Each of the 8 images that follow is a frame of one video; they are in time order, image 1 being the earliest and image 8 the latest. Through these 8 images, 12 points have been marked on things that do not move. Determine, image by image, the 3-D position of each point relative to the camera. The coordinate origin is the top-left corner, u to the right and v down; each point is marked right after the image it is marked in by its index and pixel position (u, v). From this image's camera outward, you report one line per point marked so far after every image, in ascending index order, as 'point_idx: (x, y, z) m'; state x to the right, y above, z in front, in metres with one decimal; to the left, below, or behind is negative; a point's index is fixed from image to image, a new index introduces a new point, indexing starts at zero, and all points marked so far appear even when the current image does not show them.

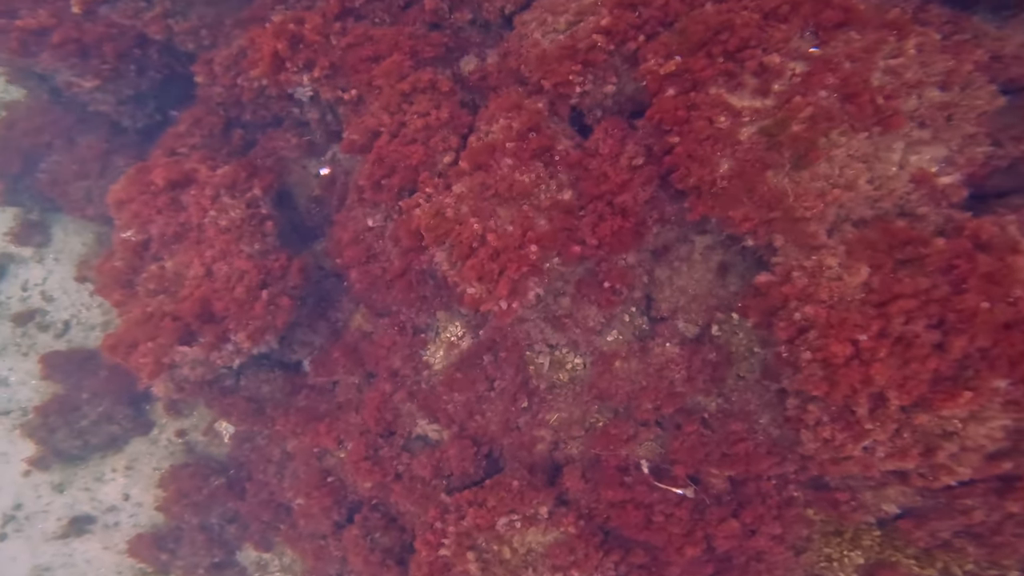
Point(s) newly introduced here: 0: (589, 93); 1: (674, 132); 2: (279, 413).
0: (+1.1, +2.7, +5.5) m
1: (+2.1, +2.0, +5.1) m
2: (-4.8, -2.6, +8.4) m
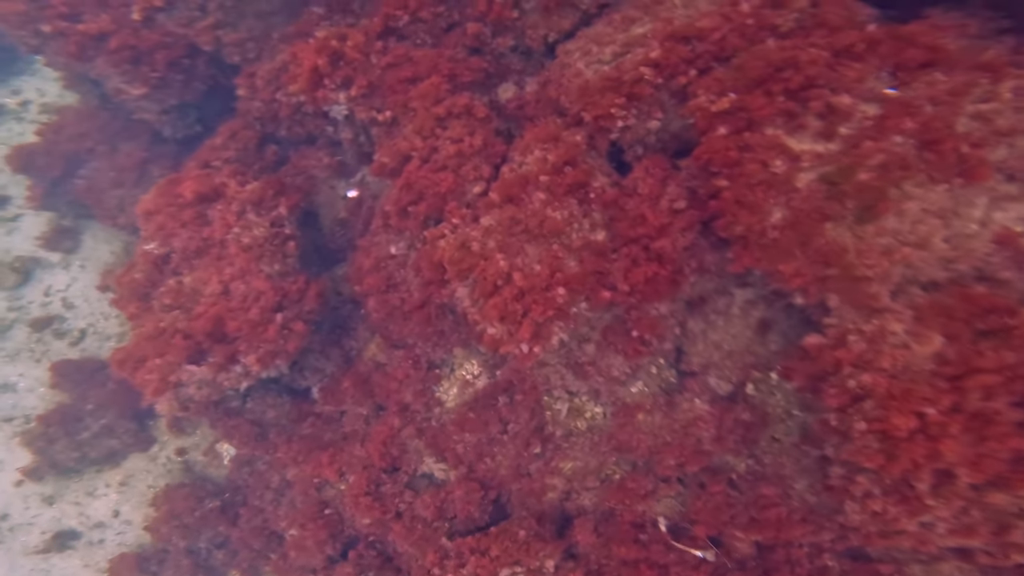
0: (+1.5, +2.1, +5.1) m
1: (+2.4, +1.3, +4.7) m
2: (-4.6, -3.0, +8.1) m
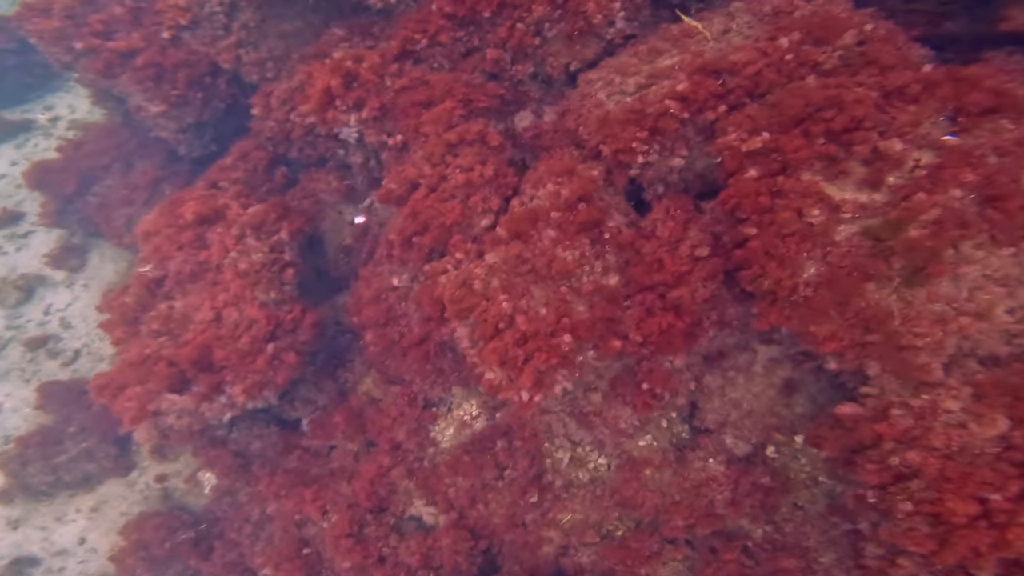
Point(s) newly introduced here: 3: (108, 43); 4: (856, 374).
0: (+1.7, +1.5, +4.8) m
1: (+2.5, +0.7, +4.2) m
2: (-4.6, -3.4, +7.6) m
3: (-7.9, +4.7, +7.9) m
4: (+3.5, -0.9, +4.2) m
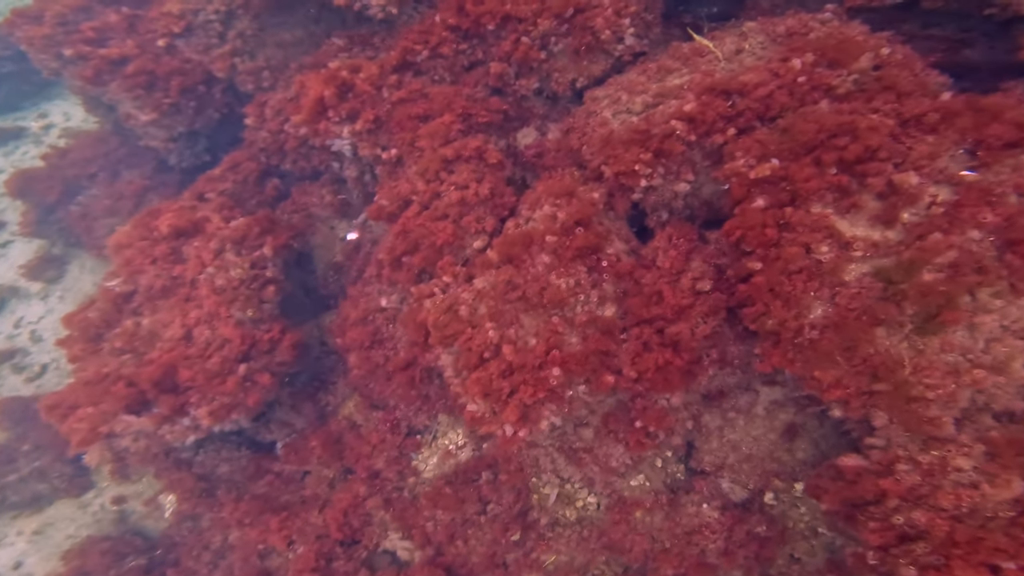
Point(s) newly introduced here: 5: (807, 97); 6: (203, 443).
0: (+1.6, +1.1, +4.6) m
1: (+2.4, +0.3, +4.1) m
2: (-4.9, -3.6, +7.1) m
3: (-7.8, +4.6, +7.8) m
4: (+3.3, -1.3, +3.9) m
5: (+3.0, +1.8, +4.2) m
6: (-5.2, -2.6, +7.0) m
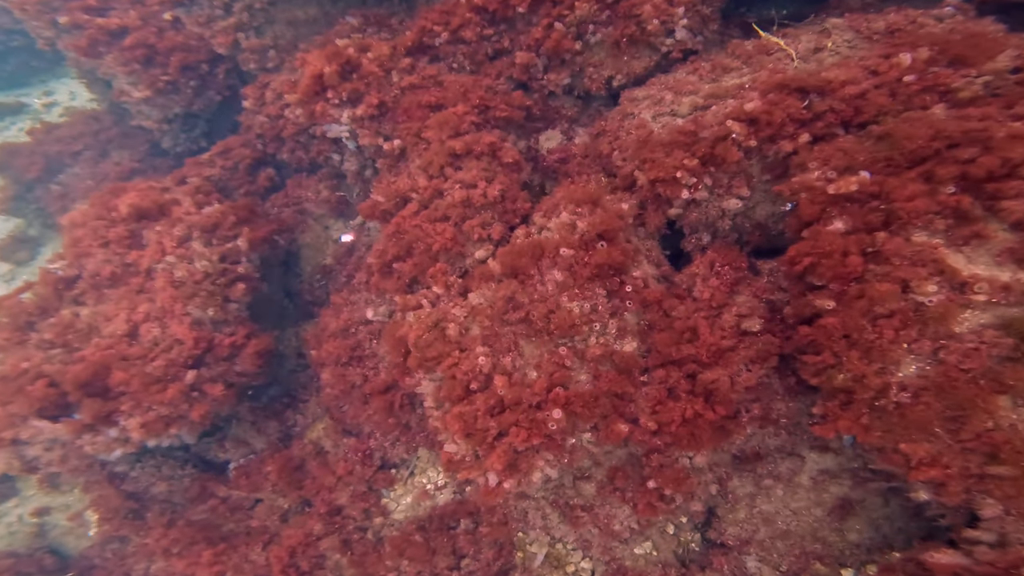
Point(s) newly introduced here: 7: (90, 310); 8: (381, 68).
0: (+1.8, +0.8, +3.9) m
1: (+2.5, 0.0, +3.3) m
2: (-5.2, -3.5, +6.1) m
3: (-7.3, +4.9, +7.4) m
4: (+3.3, -1.7, +3.0) m
5: (+3.2, +1.4, +3.5) m
6: (-5.4, -2.4, +6.1) m
7: (-5.6, -0.3, +5.5) m
8: (-1.6, +2.8, +5.1) m
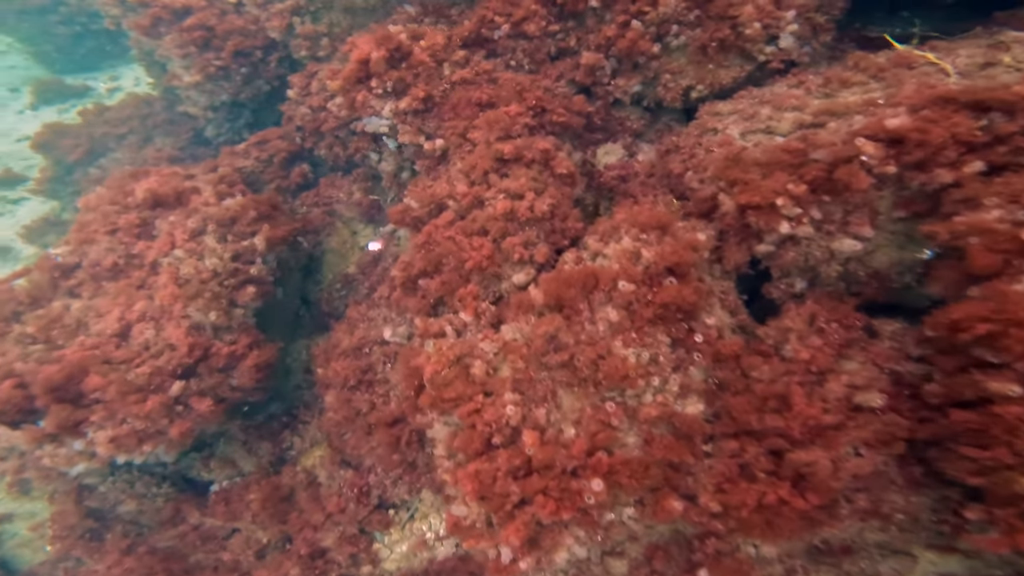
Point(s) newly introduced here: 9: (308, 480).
0: (+2.2, +0.4, +3.1) m
1: (+2.8, -0.5, +2.4) m
2: (-5.1, -3.4, +5.4) m
3: (-6.3, +5.0, +7.3) m
4: (+3.4, -2.2, +2.0) m
5: (+3.6, +0.9, +2.7) m
6: (-5.2, -2.3, +5.4) m
7: (-5.2, -0.2, +5.1) m
8: (-0.9, +2.6, +4.6) m
9: (-2.7, -2.5, +5.3) m
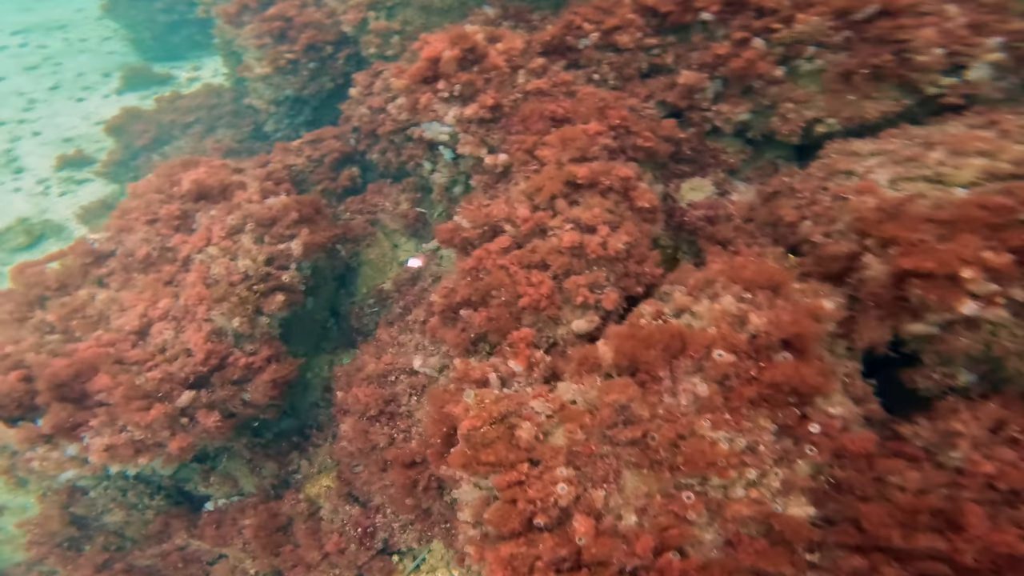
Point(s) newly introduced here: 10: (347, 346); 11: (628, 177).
0: (+2.6, -0.2, +2.4) m
1: (+3.1, -1.1, +1.6) m
2: (-4.8, -3.3, +4.9) m
3: (-5.0, +5.1, +7.4) m
4: (+3.5, -2.9, +1.1) m
5: (+4.1, +0.2, +1.8) m
6: (-4.8, -2.2, +5.1) m
7: (-4.6, -0.1, +4.8) m
8: (-0.1, +2.2, +4.2) m
9: (-2.3, -2.6, +4.8) m
10: (-2.2, -0.8, +5.4) m
11: (+1.0, +0.9, +3.5) m
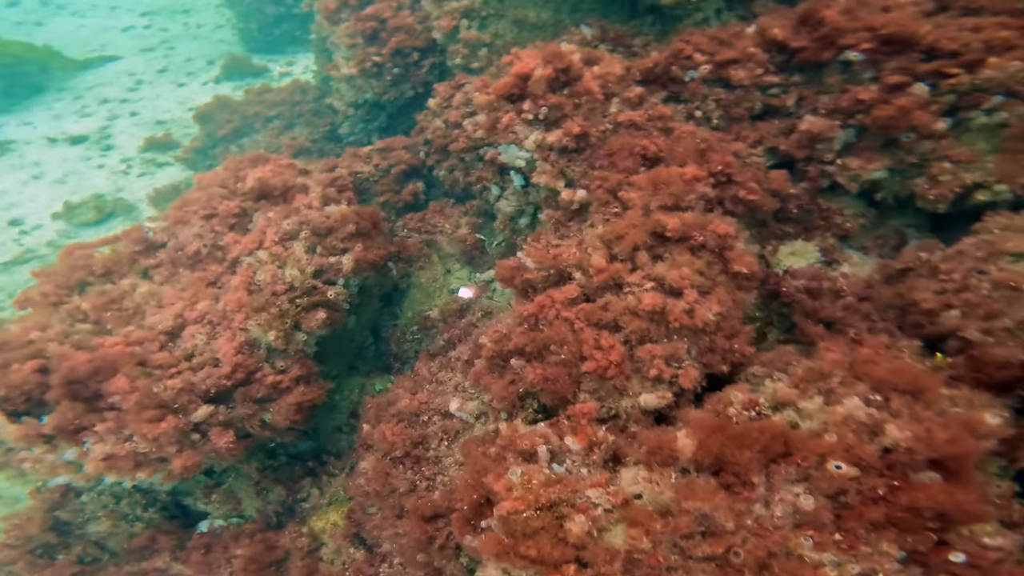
0: (+2.9, -0.9, +1.6) m
1: (+3.3, -1.8, +0.8) m
2: (-4.6, -3.2, +4.6) m
3: (-3.6, +5.0, +7.5) m
4: (+3.4, -3.5, +0.1) m
5: (+4.4, -0.7, +1.0) m
6: (-4.5, -2.1, +4.8) m
7: (-4.0, 0.0, +4.6) m
8: (+0.7, +1.8, +3.8) m
9: (-2.1, -2.8, +4.3) m
10: (-1.7, -1.0, +5.0) m
11: (+1.5, +0.4, +3.0) m
